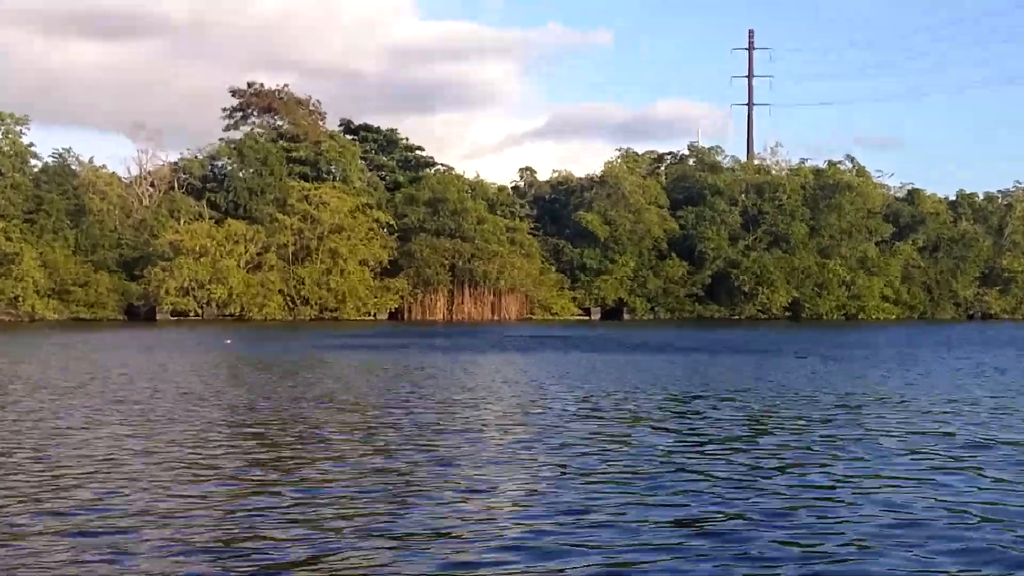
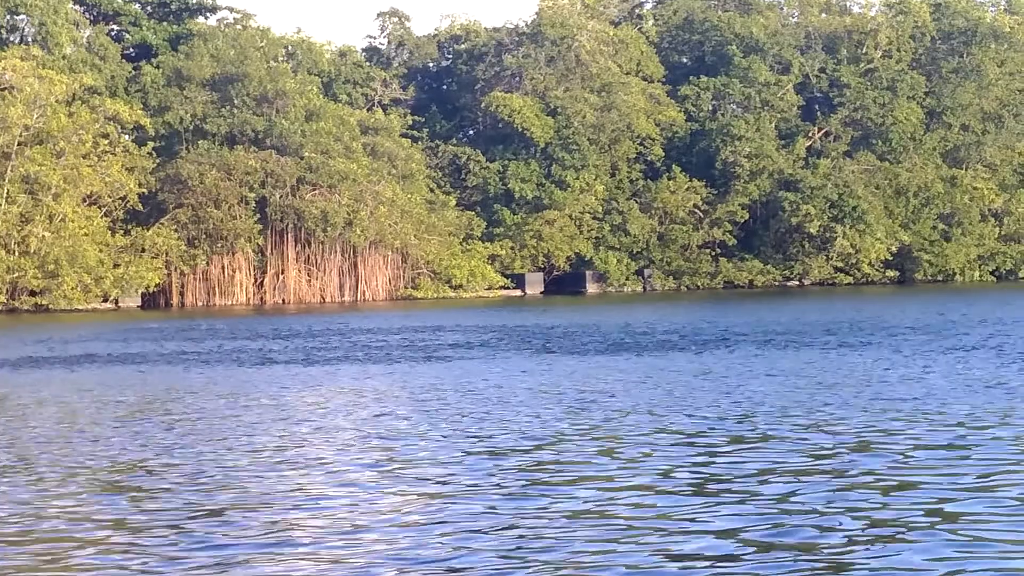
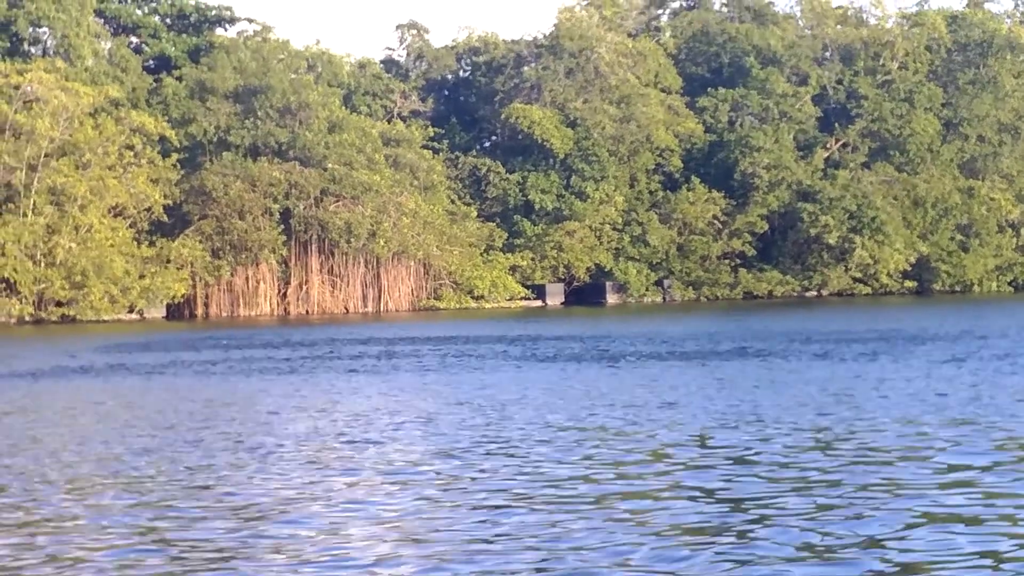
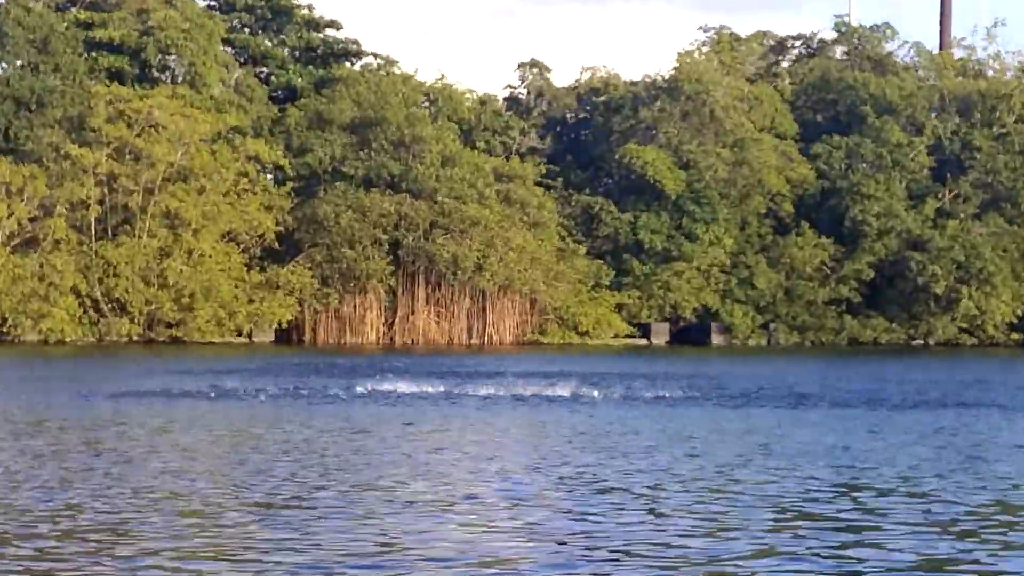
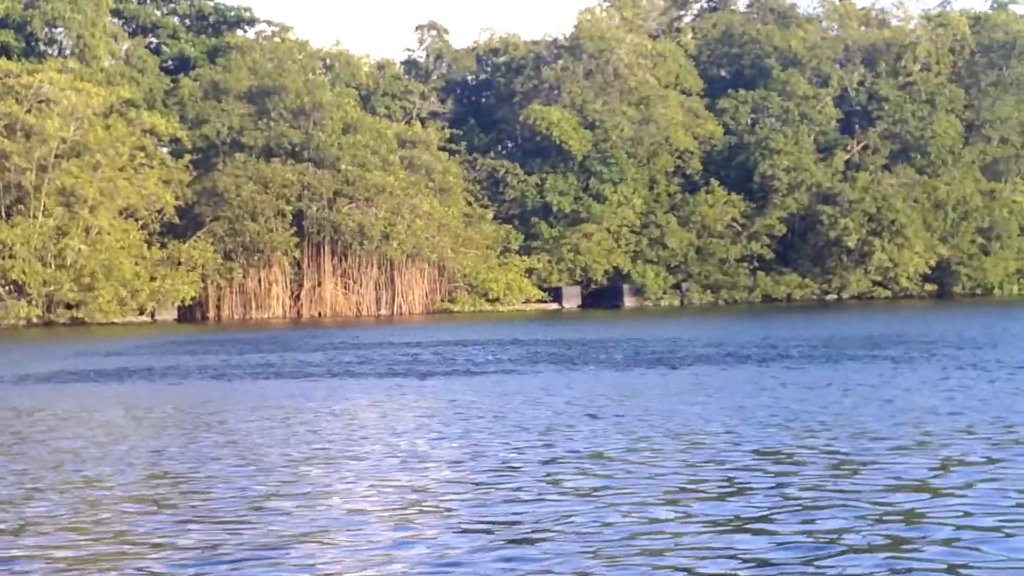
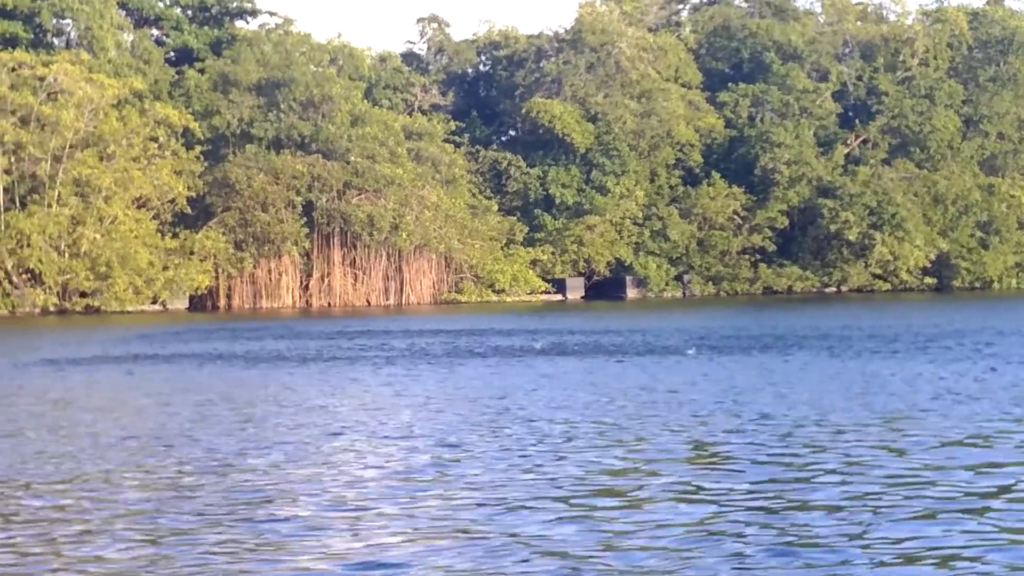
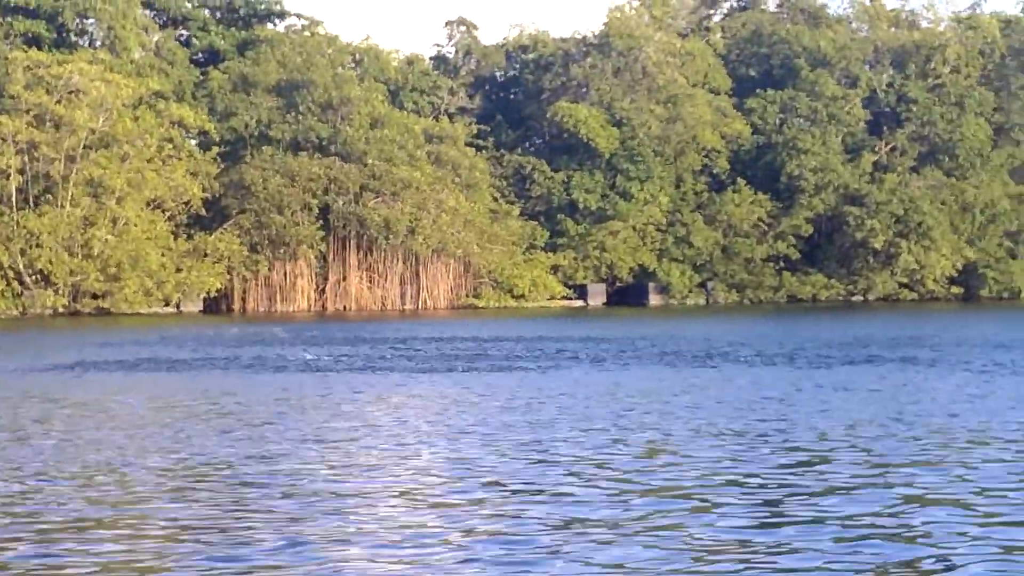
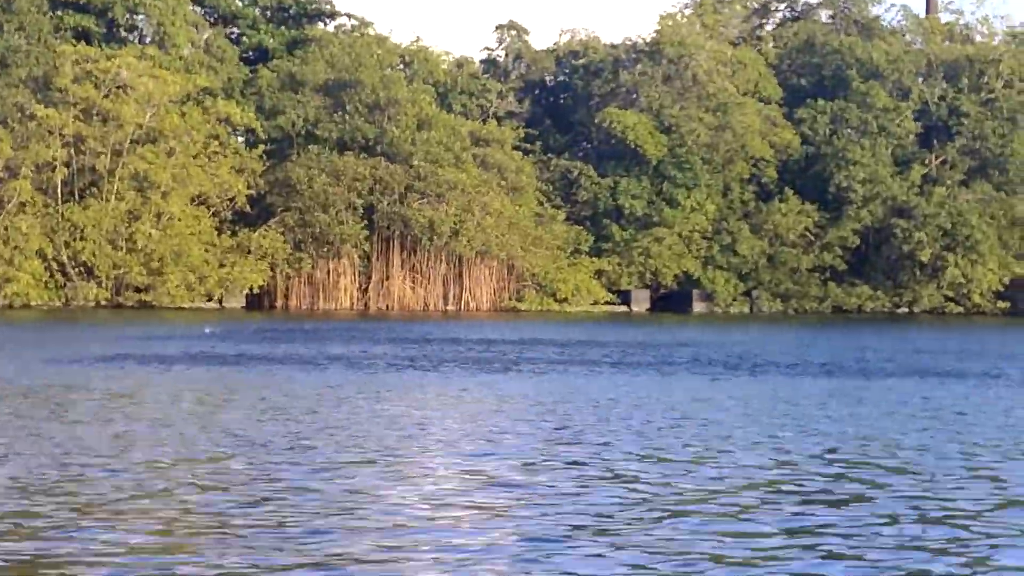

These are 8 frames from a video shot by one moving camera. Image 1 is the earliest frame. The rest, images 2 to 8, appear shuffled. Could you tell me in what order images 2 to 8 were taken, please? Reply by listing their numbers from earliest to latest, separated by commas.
4, 8, 7, 5, 2, 3, 6
